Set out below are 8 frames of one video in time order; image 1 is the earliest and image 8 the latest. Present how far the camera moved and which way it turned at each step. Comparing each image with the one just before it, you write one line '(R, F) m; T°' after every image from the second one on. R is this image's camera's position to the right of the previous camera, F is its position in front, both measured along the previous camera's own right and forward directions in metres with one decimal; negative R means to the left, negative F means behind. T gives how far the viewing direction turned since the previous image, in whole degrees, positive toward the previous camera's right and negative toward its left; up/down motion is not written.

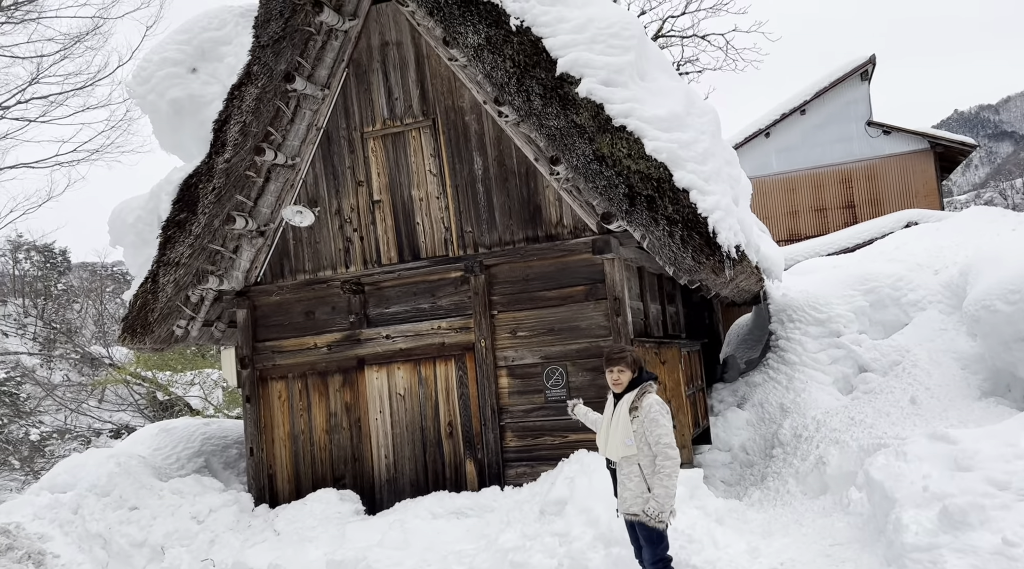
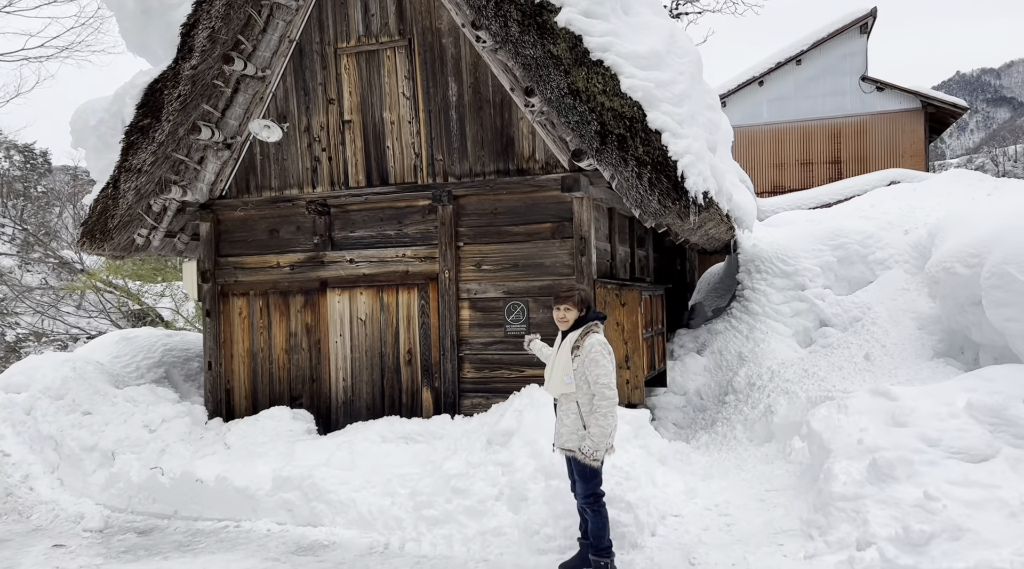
(+0.2, 0.0) m; +1°
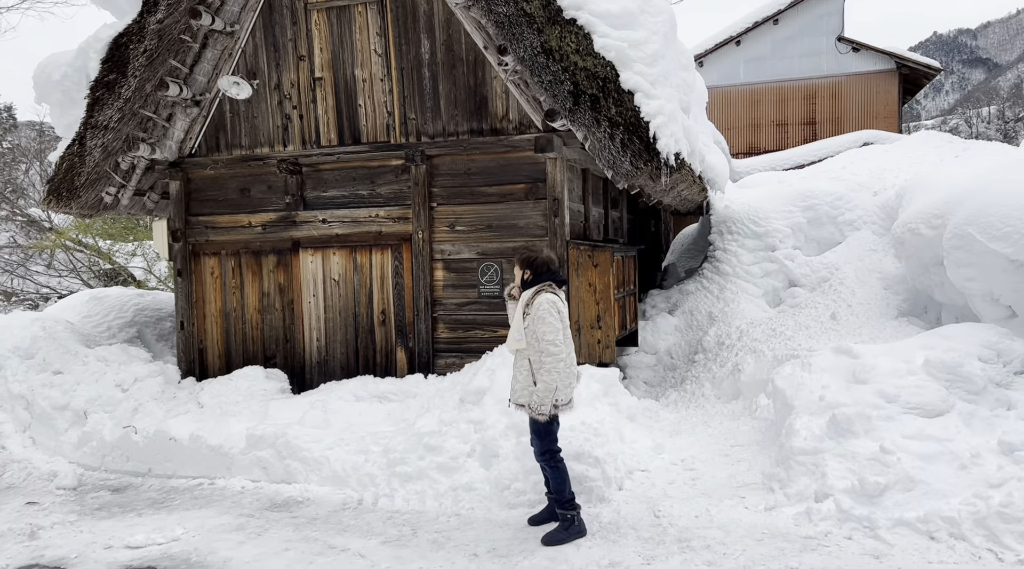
(0.0, 0.0) m; +2°
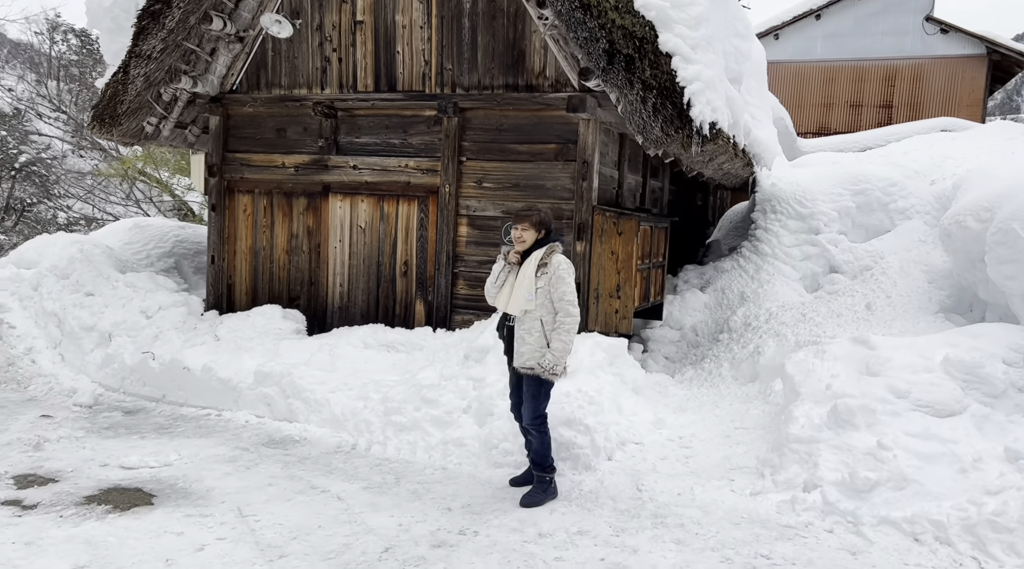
(+0.3, +0.1) m; -4°
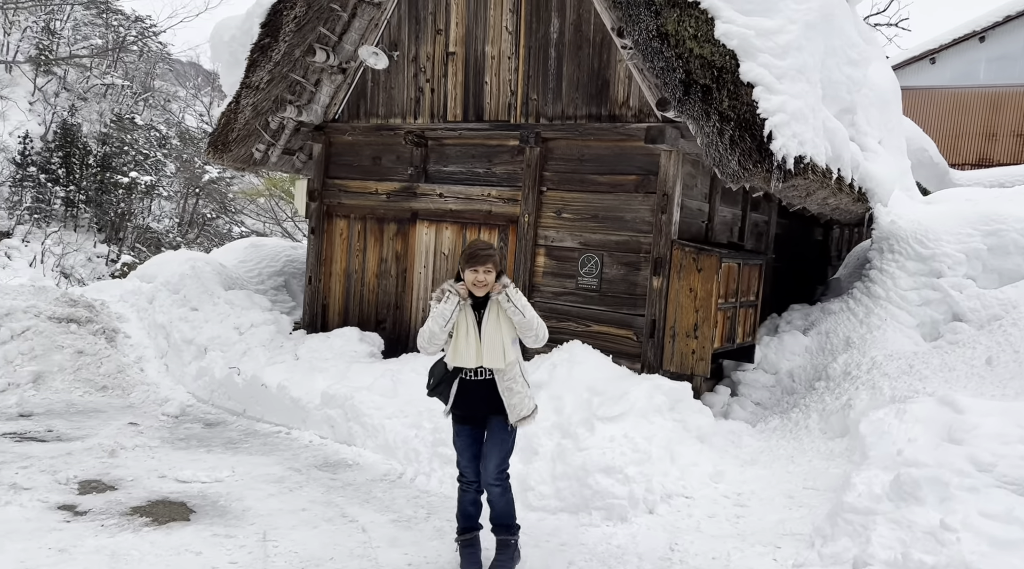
(+0.5, +0.2) m; -10°
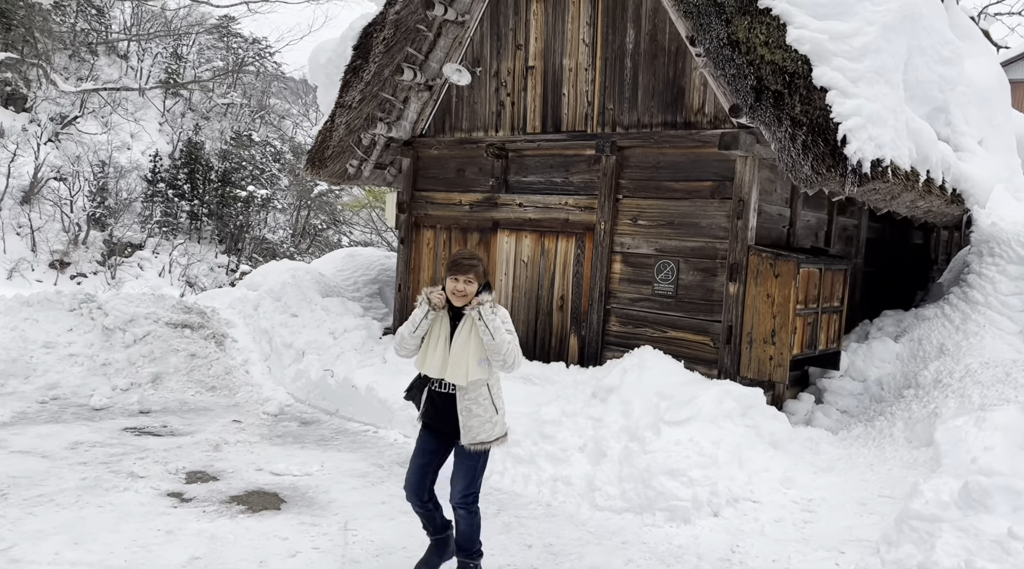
(+0.2, -0.2) m; -7°
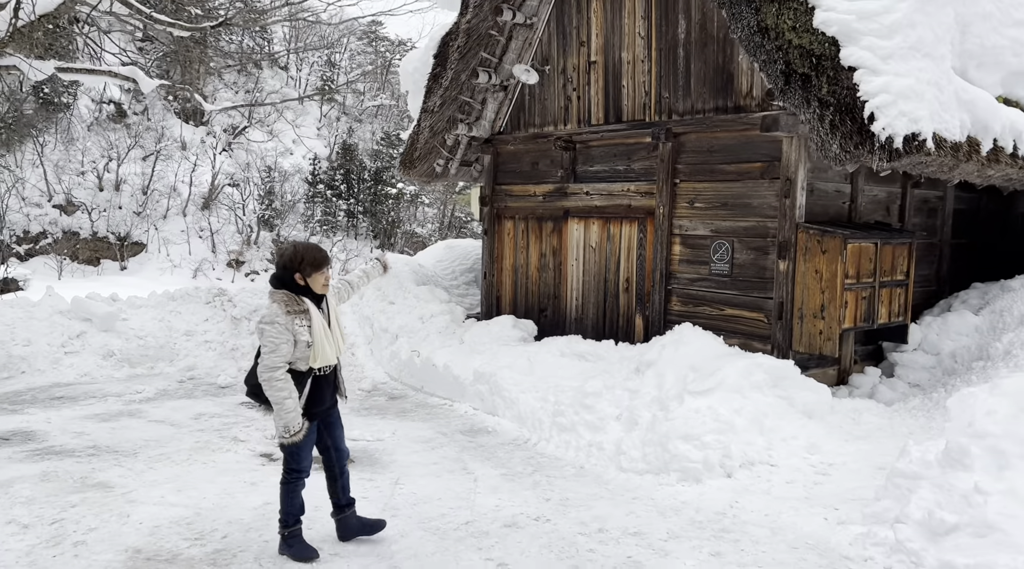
(+0.7, -0.5) m; -10°
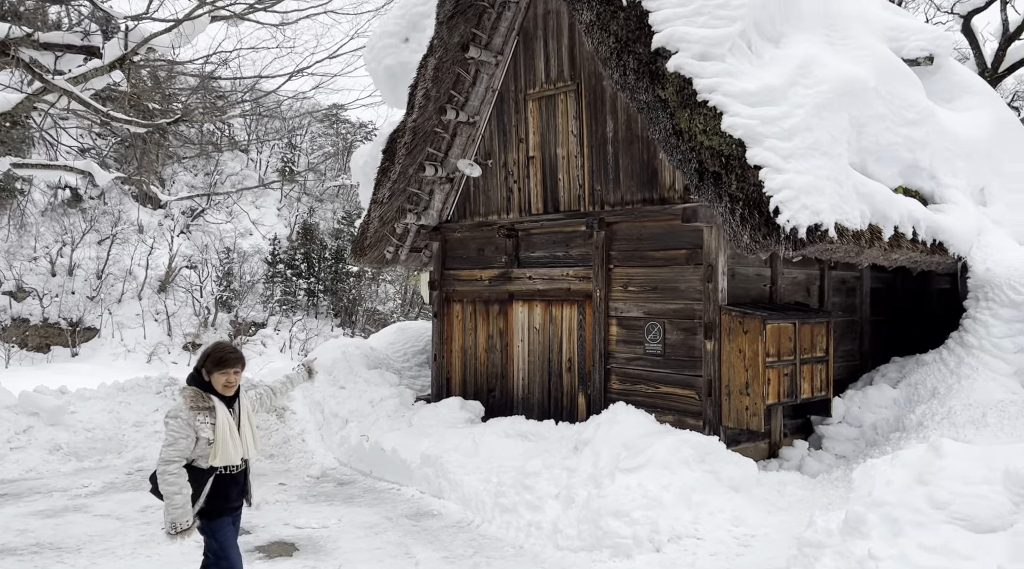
(+0.2, -0.4) m; +3°
